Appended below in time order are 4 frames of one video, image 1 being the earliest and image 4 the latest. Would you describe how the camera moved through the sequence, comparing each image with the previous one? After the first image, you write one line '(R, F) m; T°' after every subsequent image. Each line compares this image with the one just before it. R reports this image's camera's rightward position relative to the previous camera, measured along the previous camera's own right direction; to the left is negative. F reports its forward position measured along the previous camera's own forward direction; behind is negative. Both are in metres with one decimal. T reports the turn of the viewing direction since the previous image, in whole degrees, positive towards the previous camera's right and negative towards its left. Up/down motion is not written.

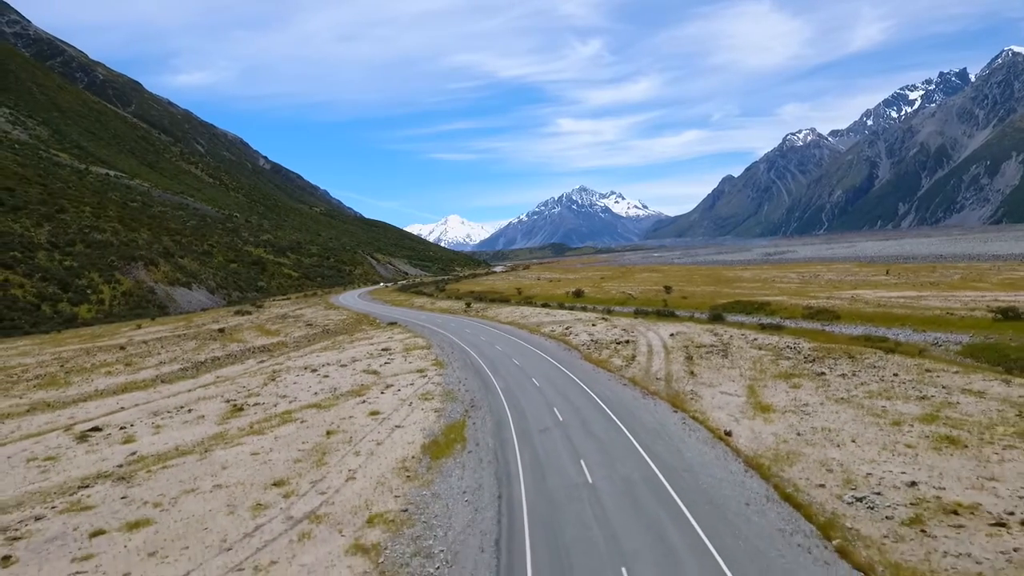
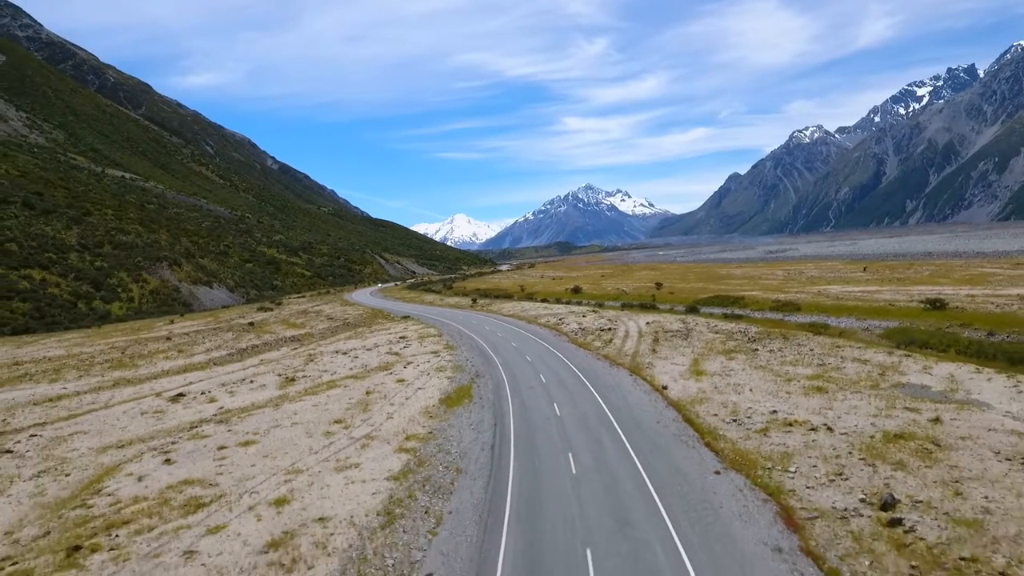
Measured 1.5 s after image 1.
(+0.8, -9.9) m; -1°
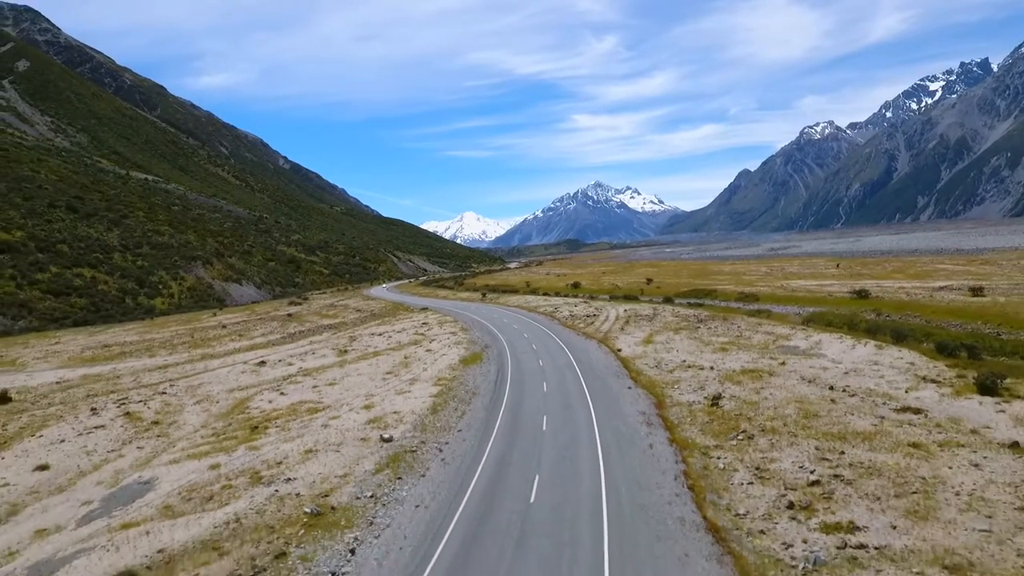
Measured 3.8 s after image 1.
(+1.0, -15.2) m; -1°
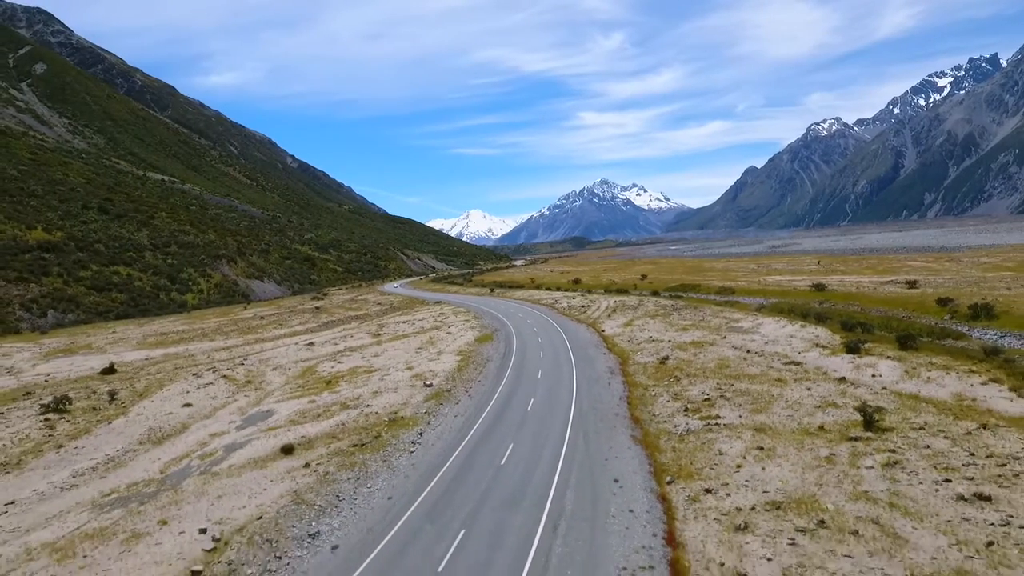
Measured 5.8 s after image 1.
(+0.1, -13.1) m; -1°
